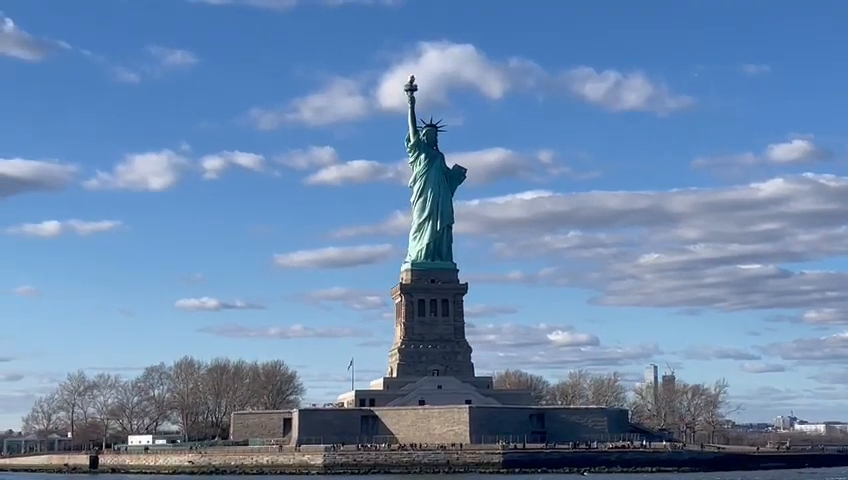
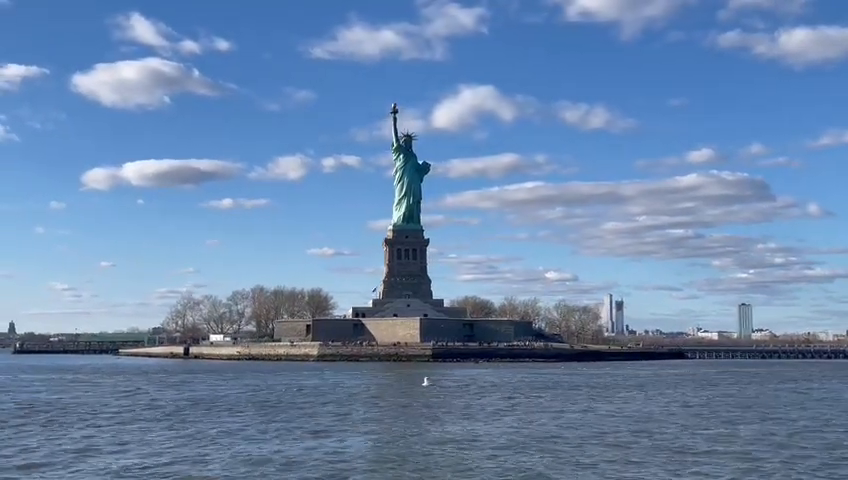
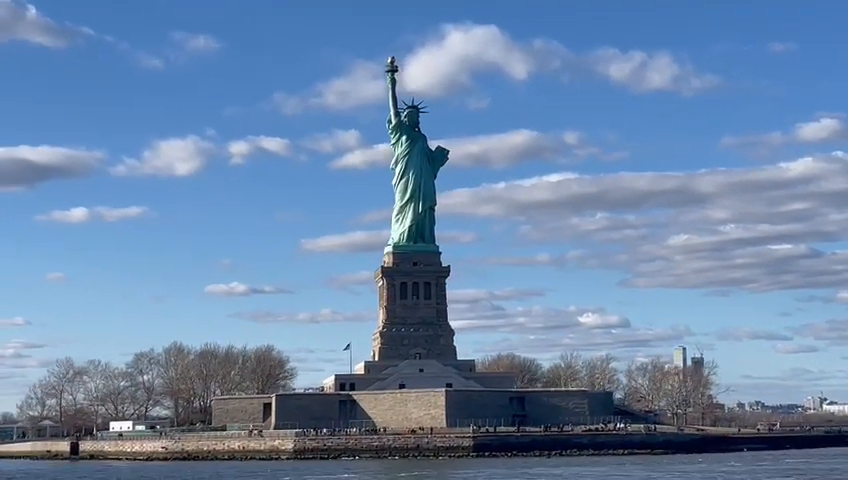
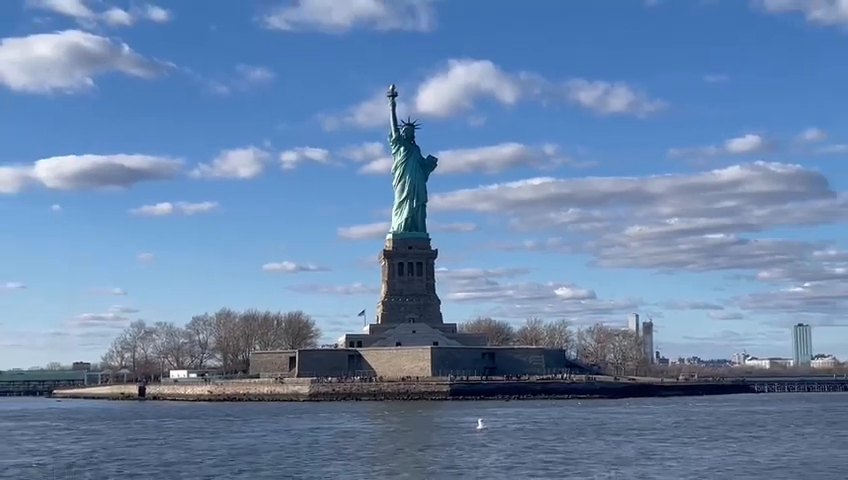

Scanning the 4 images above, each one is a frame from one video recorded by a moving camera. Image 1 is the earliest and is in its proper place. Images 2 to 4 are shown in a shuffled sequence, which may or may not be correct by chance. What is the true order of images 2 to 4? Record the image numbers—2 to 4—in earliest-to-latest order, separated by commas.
3, 4, 2
